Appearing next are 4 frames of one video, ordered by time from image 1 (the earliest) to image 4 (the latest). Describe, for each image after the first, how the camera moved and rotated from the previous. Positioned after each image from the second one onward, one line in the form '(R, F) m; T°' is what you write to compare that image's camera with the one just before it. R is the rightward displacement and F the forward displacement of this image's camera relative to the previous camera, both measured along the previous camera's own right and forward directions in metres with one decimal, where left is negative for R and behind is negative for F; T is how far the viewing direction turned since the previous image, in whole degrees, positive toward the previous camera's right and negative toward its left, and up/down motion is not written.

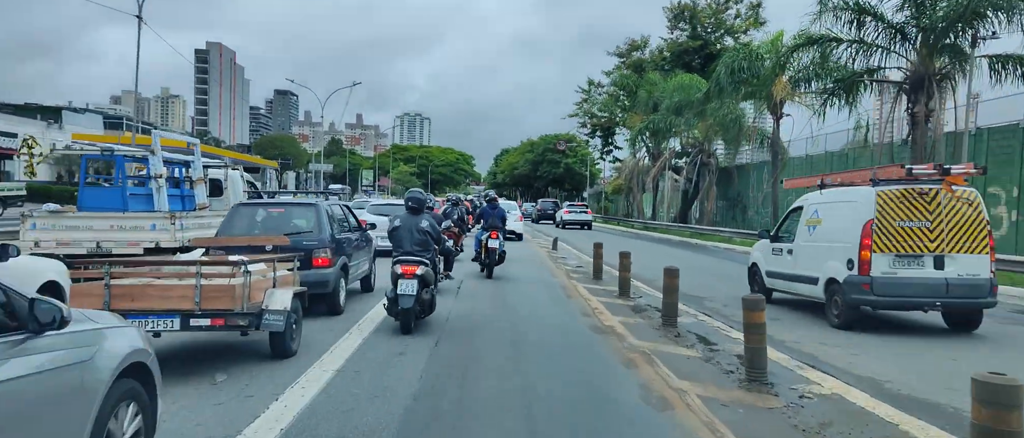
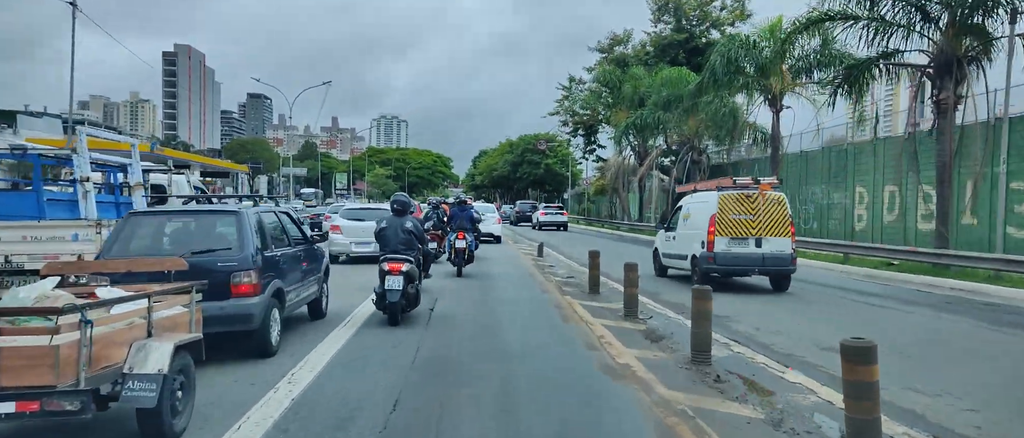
(0.0, +1.5) m; +2°
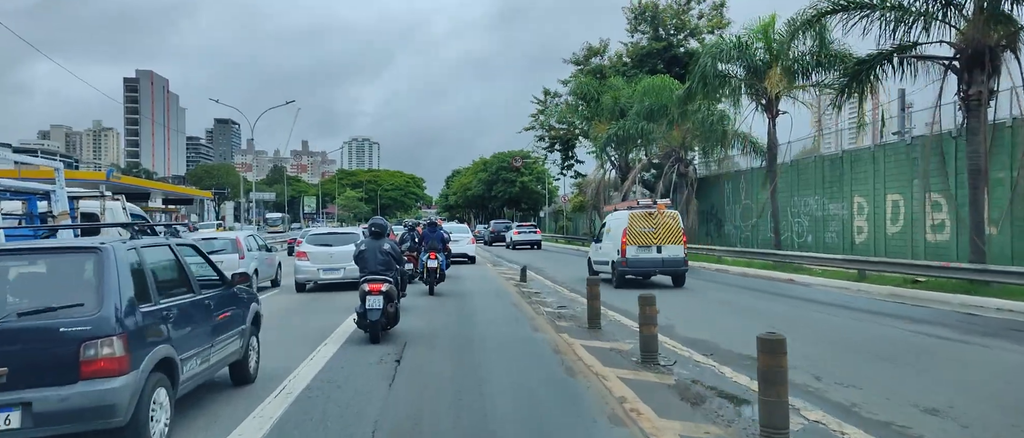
(-0.1, +1.5) m; +2°
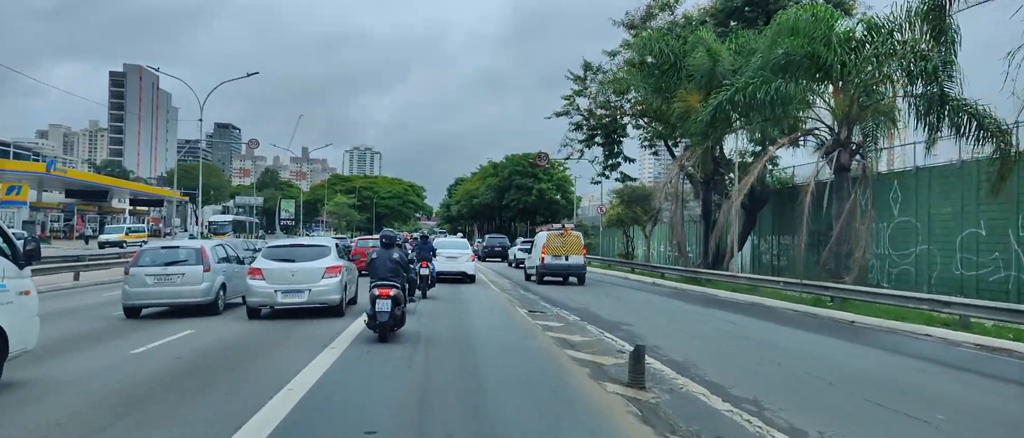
(-0.9, +8.3) m; 0°
